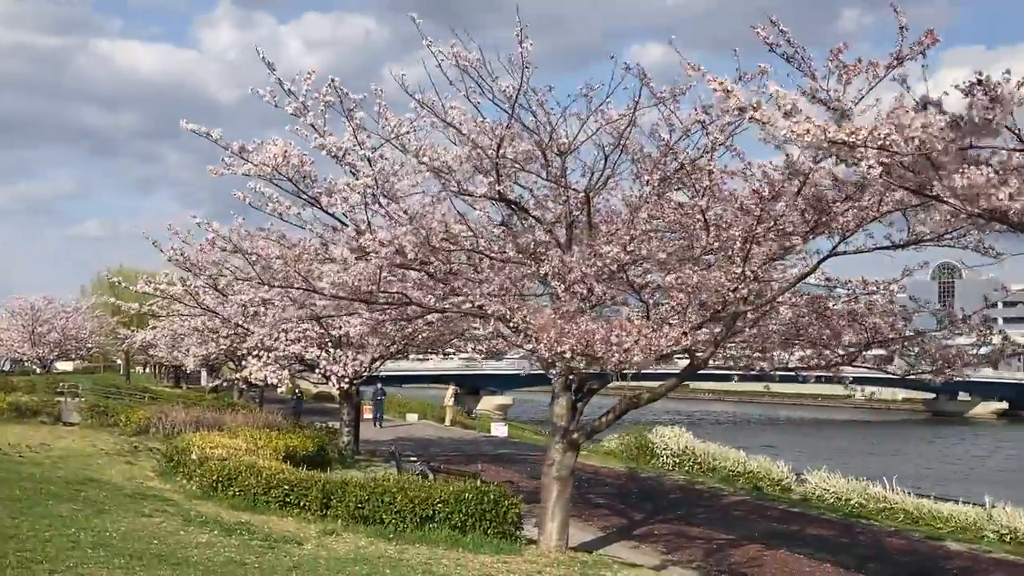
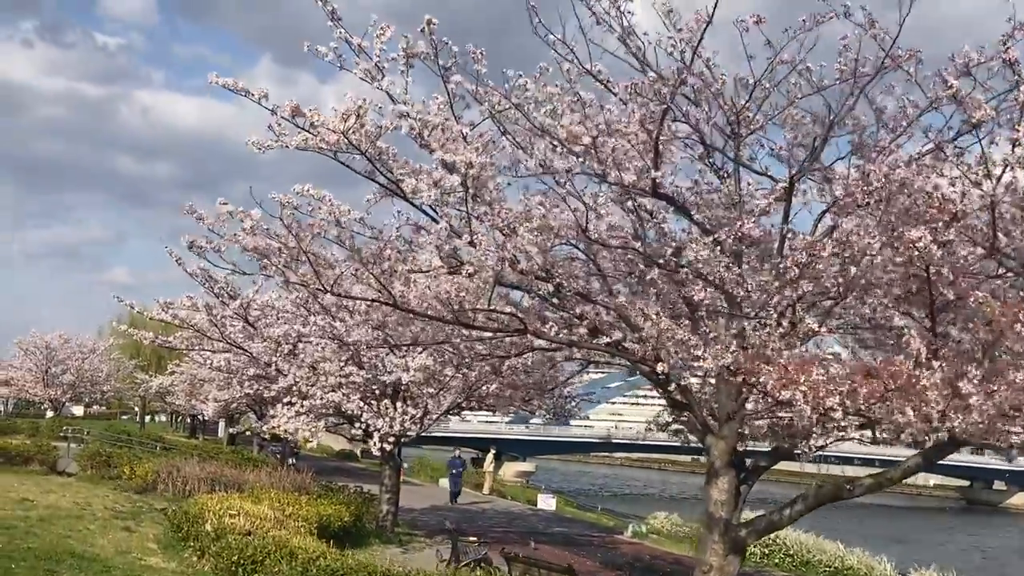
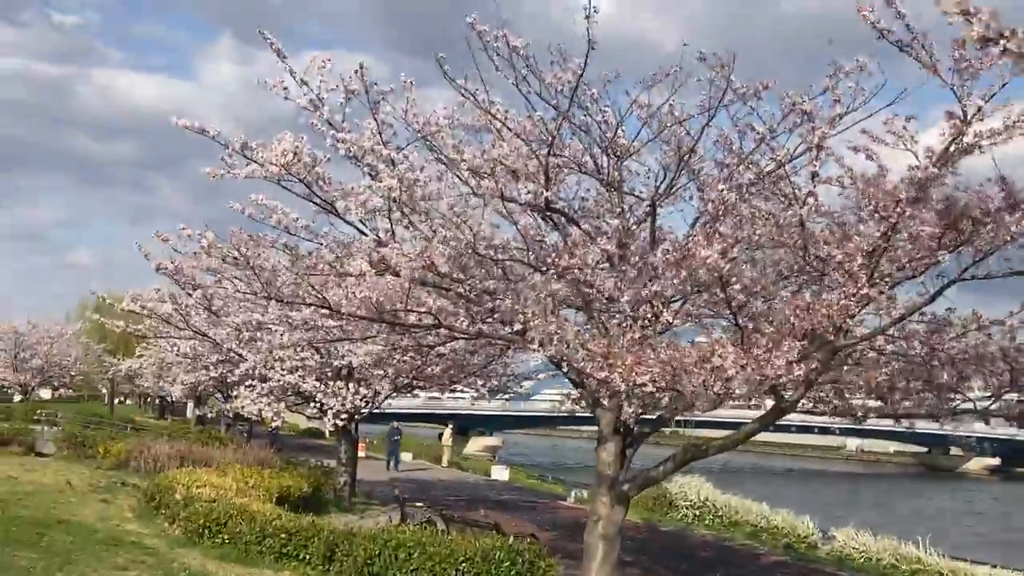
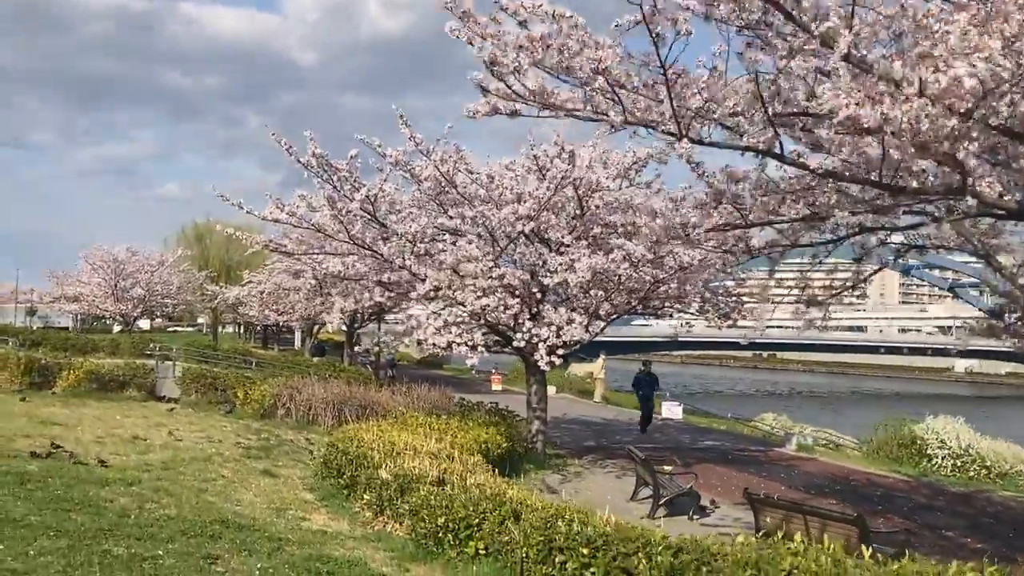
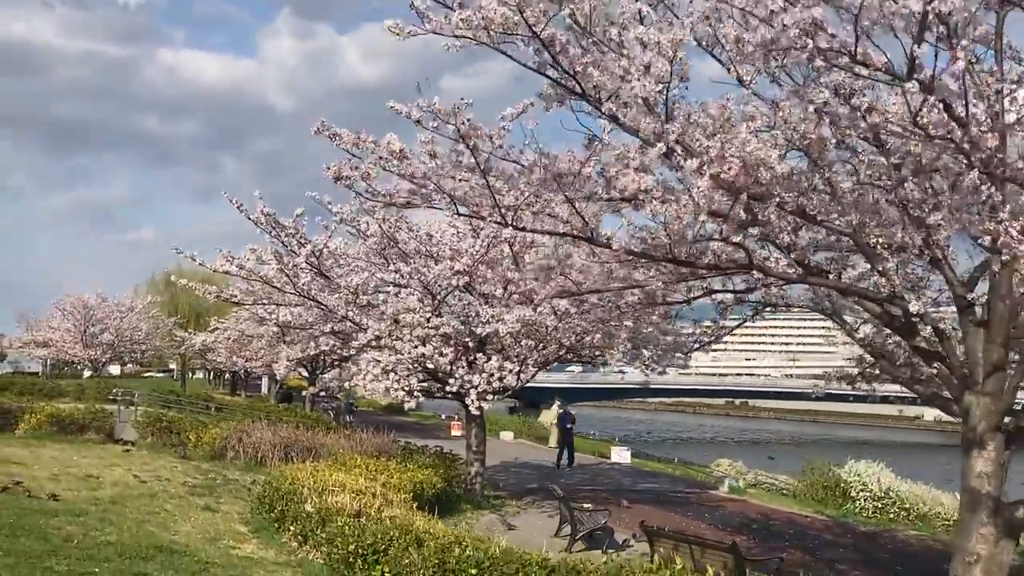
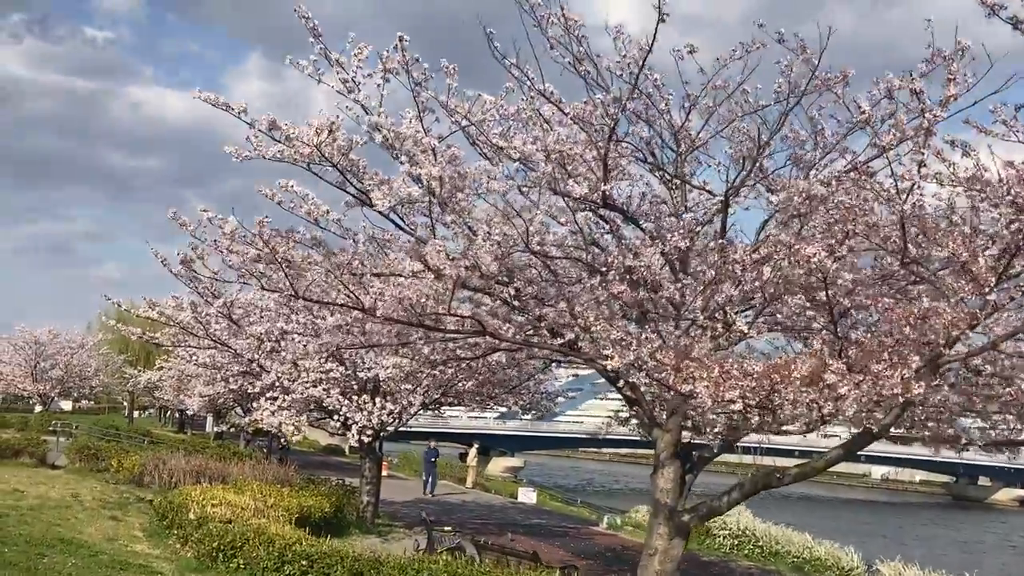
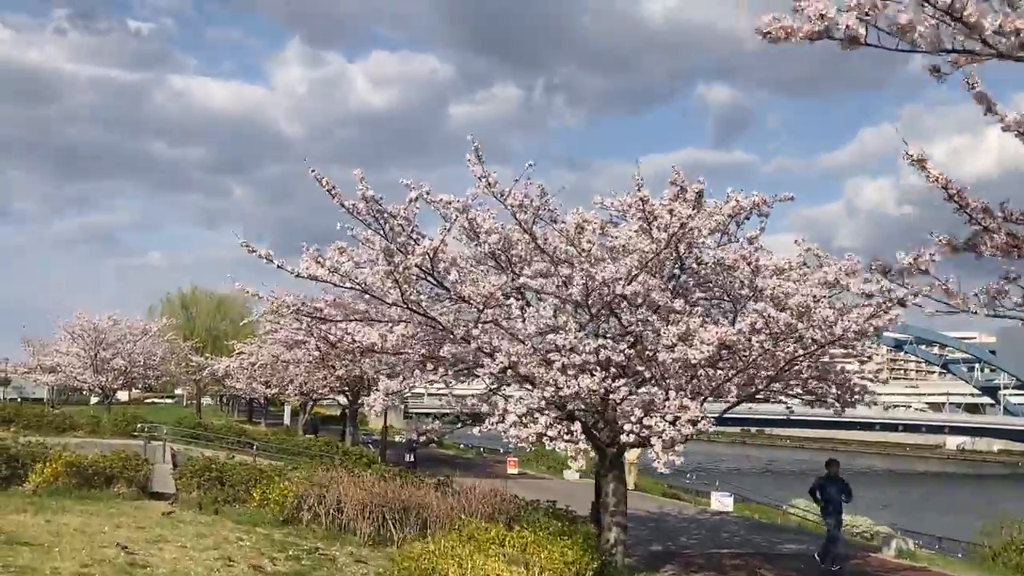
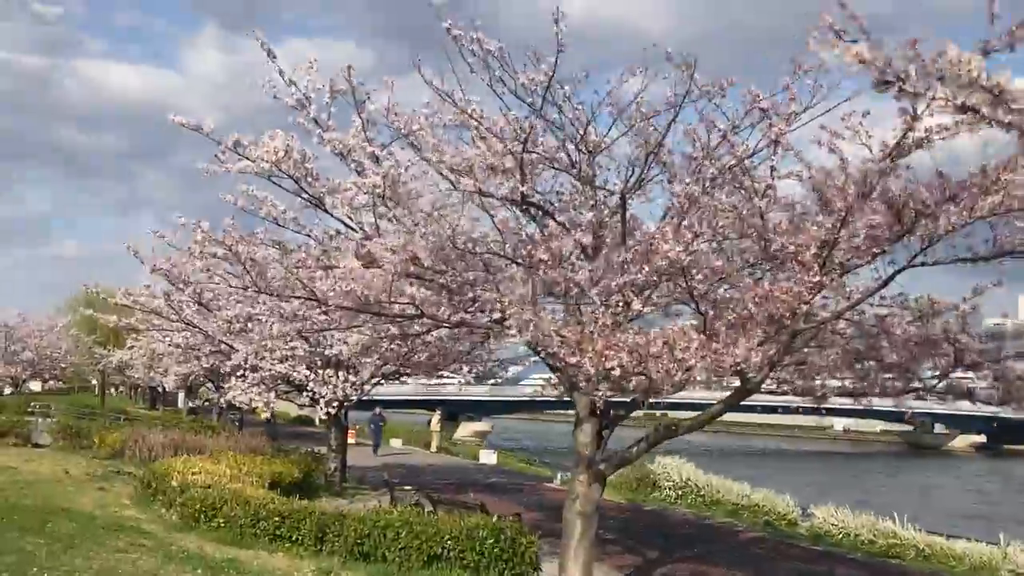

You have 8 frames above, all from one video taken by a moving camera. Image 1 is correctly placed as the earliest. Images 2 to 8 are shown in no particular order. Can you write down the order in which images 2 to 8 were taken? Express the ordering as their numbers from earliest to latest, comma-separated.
8, 3, 6, 2, 5, 4, 7
